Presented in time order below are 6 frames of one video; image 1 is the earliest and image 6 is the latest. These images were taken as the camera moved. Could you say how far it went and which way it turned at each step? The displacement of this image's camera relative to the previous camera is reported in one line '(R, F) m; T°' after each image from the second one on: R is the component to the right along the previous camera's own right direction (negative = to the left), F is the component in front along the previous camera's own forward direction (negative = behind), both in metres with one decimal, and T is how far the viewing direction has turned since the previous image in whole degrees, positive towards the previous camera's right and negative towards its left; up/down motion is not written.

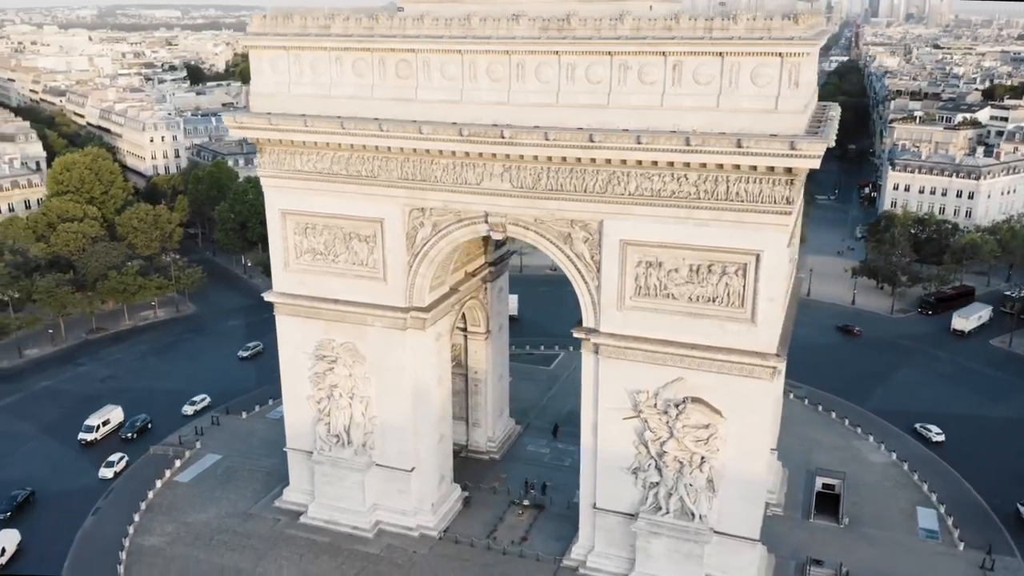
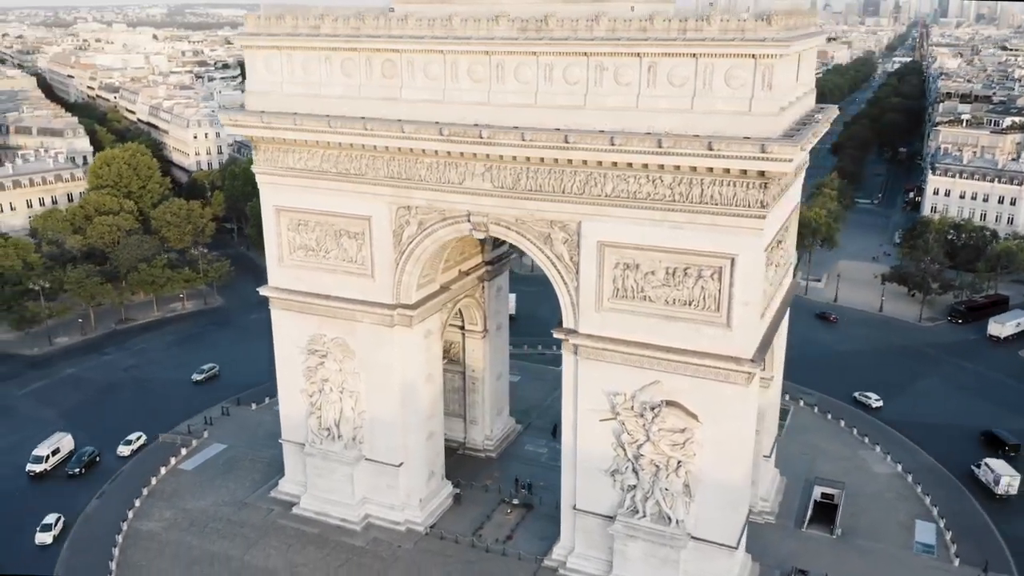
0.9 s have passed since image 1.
(+1.6, 0.0) m; -3°
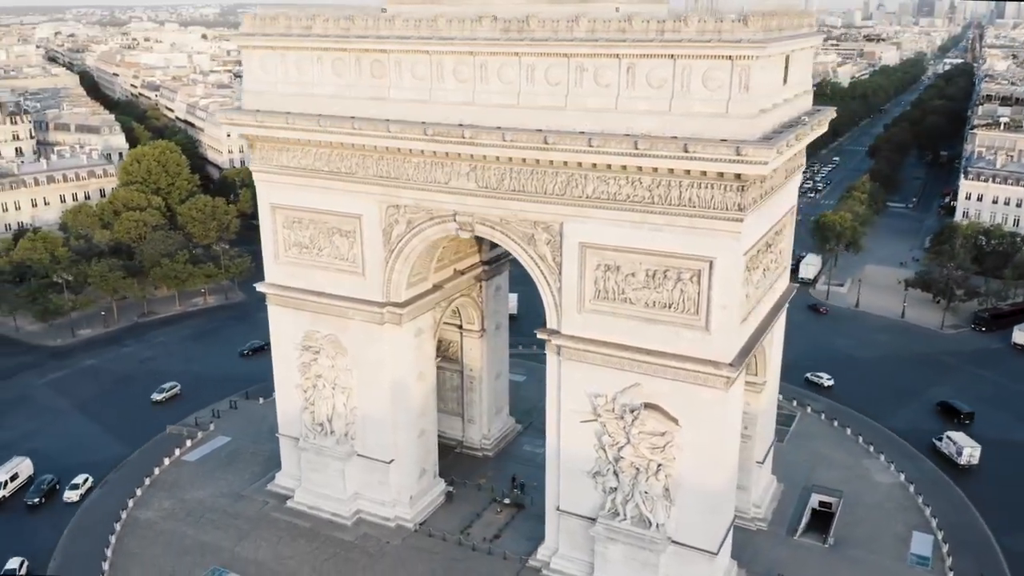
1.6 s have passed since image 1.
(+1.3, 0.0) m; -3°
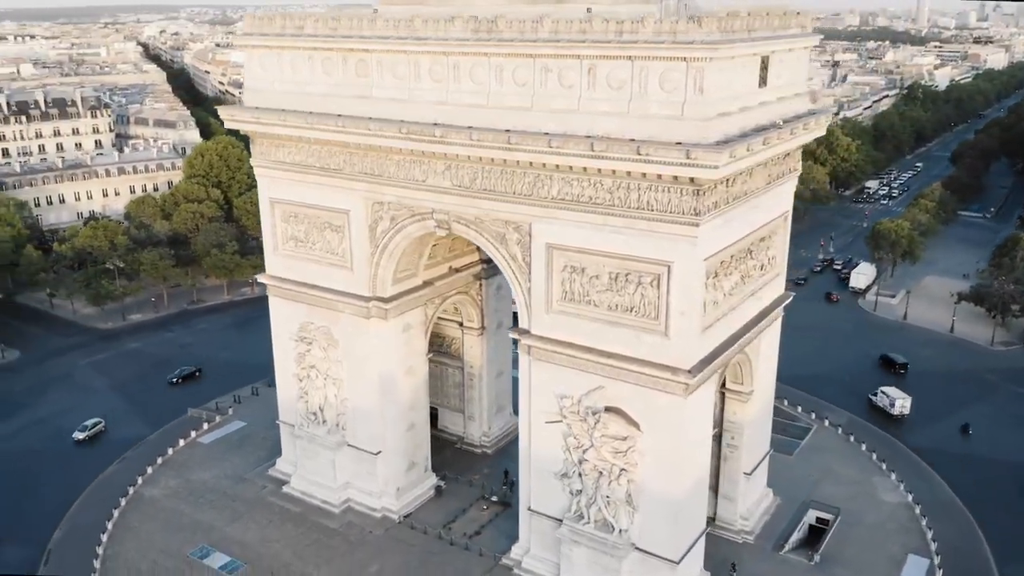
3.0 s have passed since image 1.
(+2.6, 0.0) m; -6°
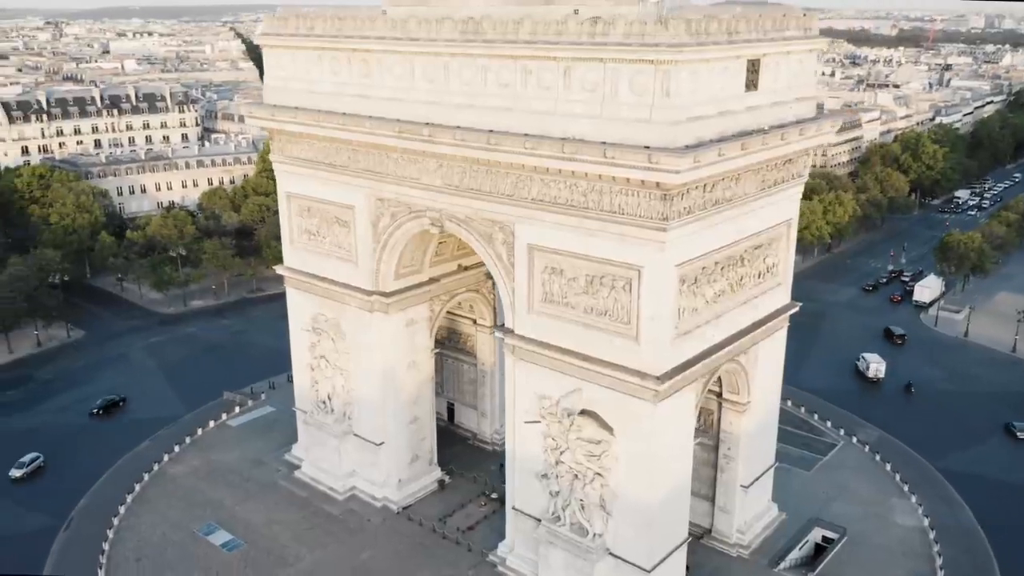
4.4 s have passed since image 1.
(+2.5, 0.0) m; -6°
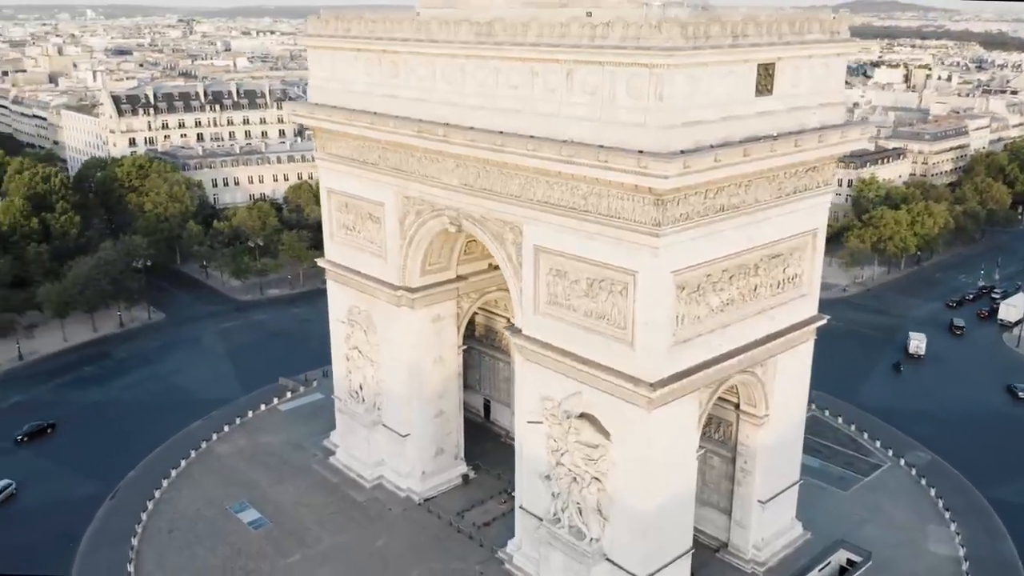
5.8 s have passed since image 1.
(+2.2, 0.0) m; -7°
